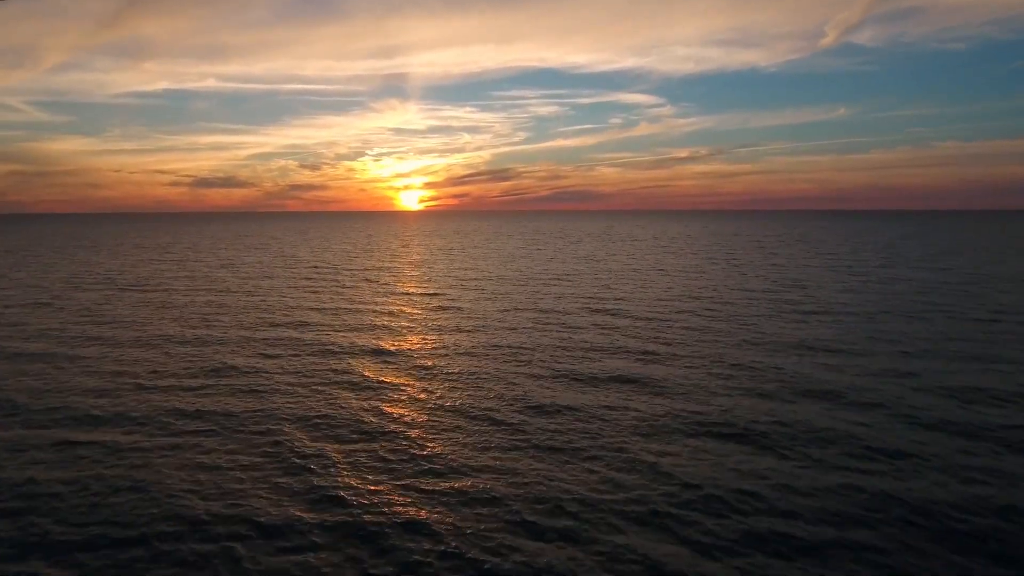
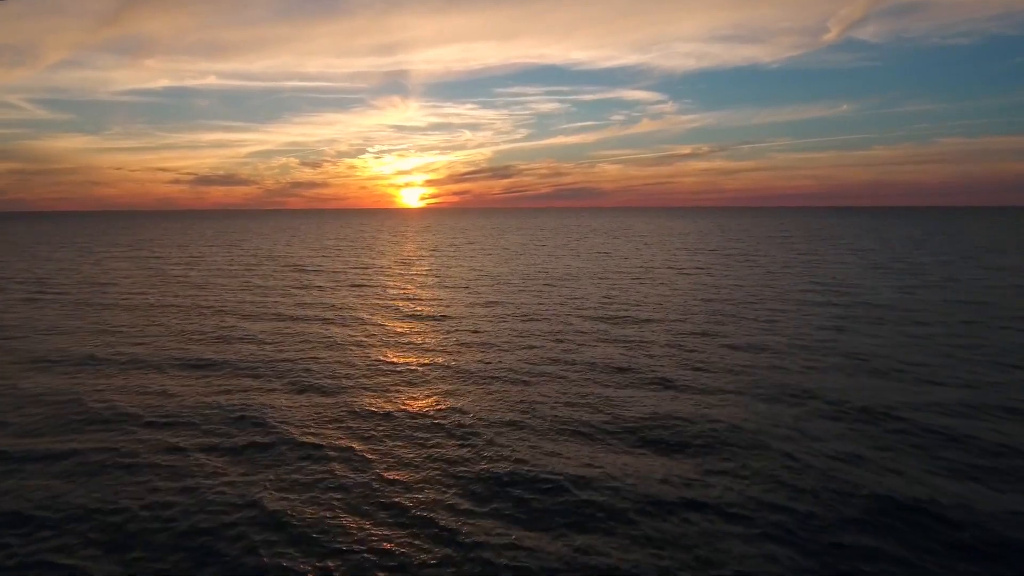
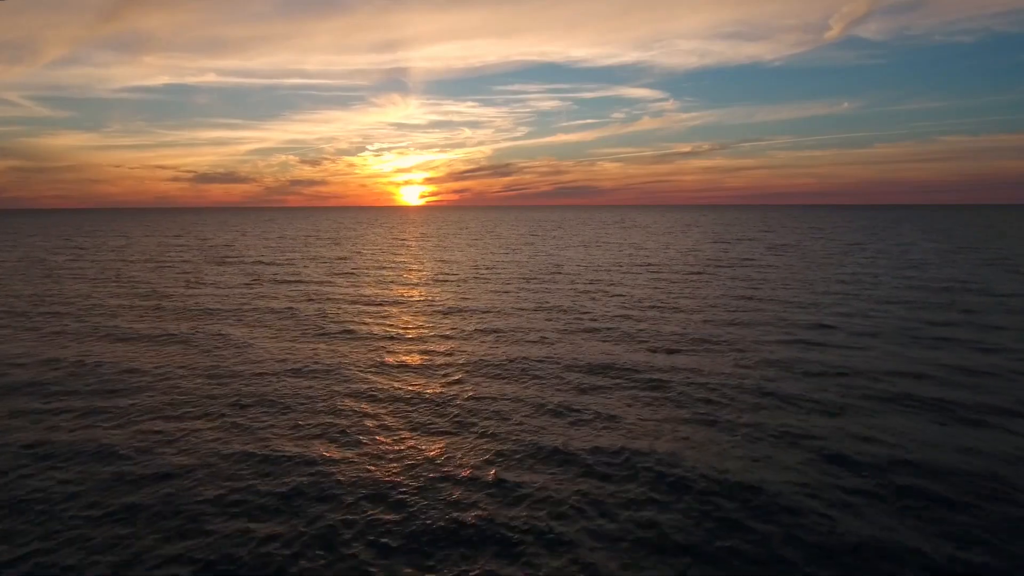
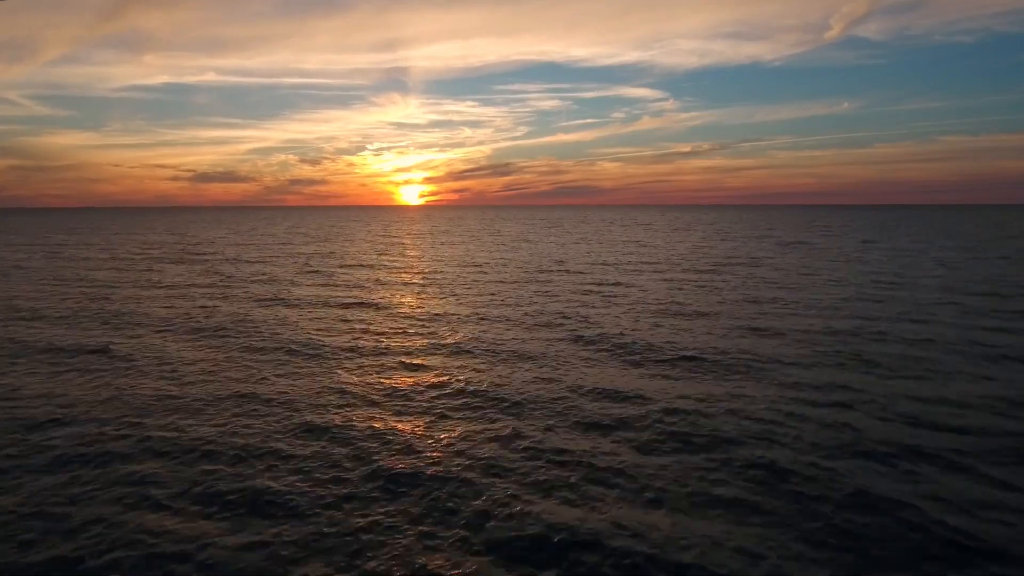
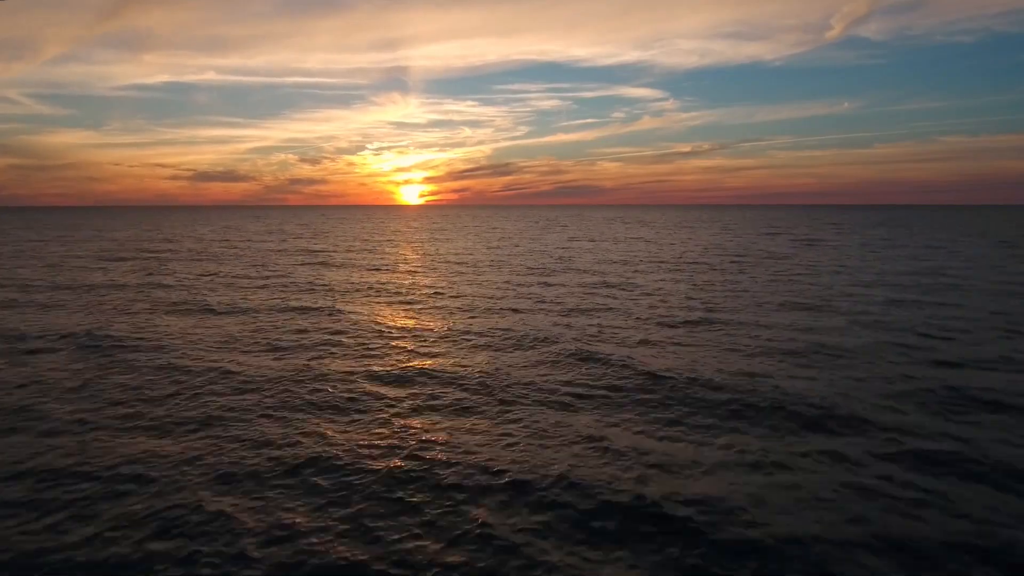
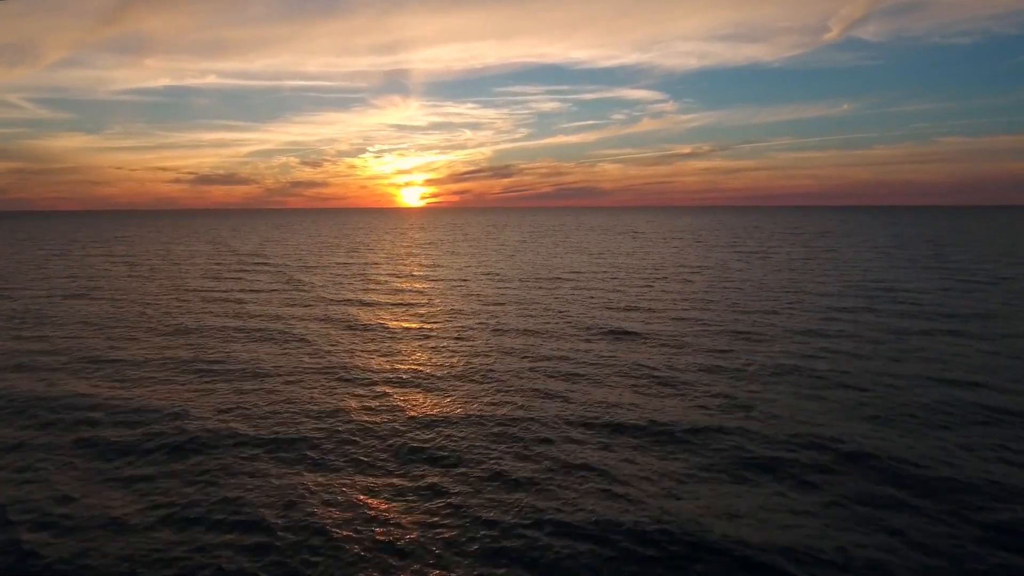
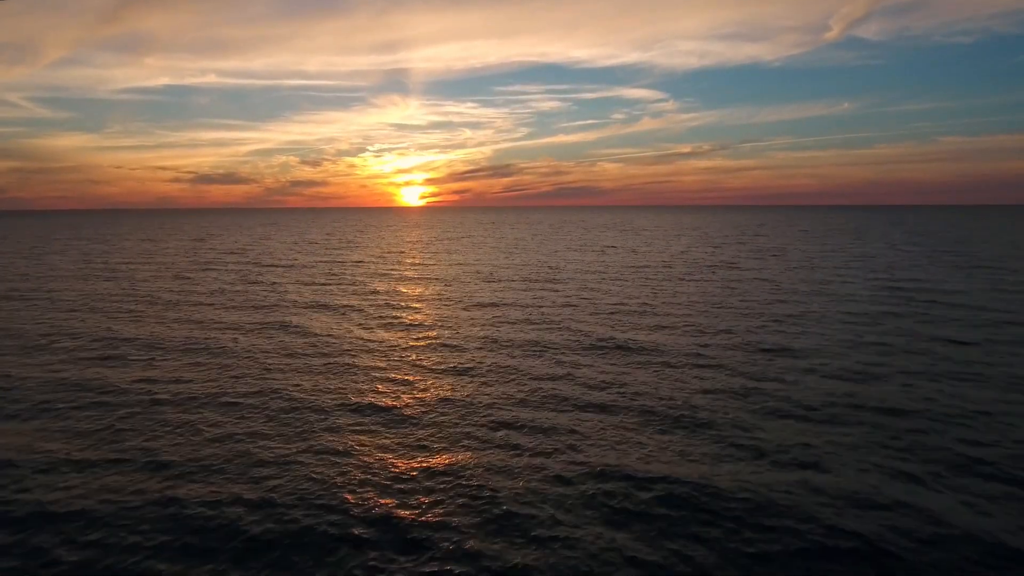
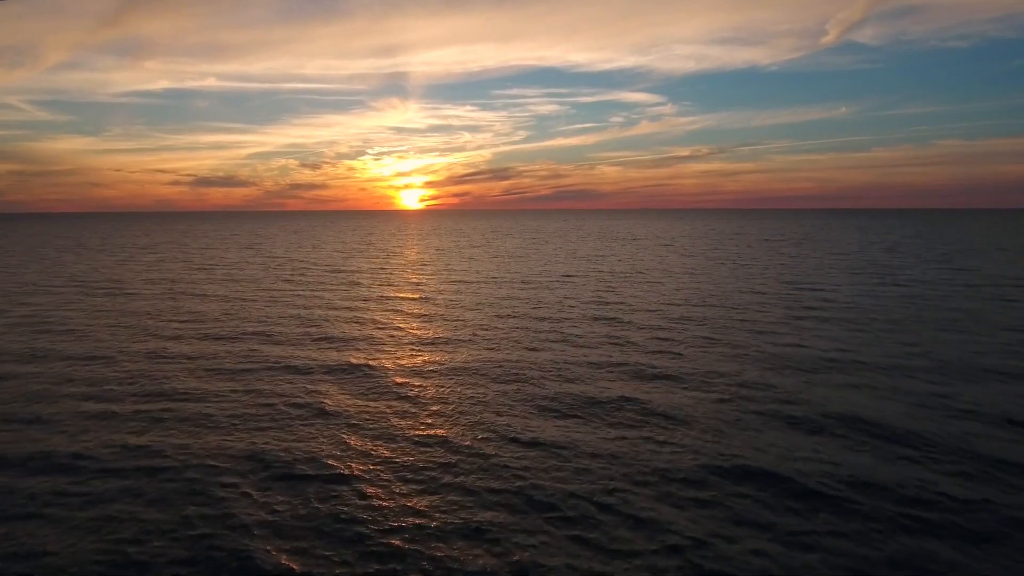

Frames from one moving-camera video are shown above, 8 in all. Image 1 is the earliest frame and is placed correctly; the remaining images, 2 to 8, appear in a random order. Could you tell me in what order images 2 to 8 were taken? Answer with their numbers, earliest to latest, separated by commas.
8, 2, 6, 7, 3, 4, 5
